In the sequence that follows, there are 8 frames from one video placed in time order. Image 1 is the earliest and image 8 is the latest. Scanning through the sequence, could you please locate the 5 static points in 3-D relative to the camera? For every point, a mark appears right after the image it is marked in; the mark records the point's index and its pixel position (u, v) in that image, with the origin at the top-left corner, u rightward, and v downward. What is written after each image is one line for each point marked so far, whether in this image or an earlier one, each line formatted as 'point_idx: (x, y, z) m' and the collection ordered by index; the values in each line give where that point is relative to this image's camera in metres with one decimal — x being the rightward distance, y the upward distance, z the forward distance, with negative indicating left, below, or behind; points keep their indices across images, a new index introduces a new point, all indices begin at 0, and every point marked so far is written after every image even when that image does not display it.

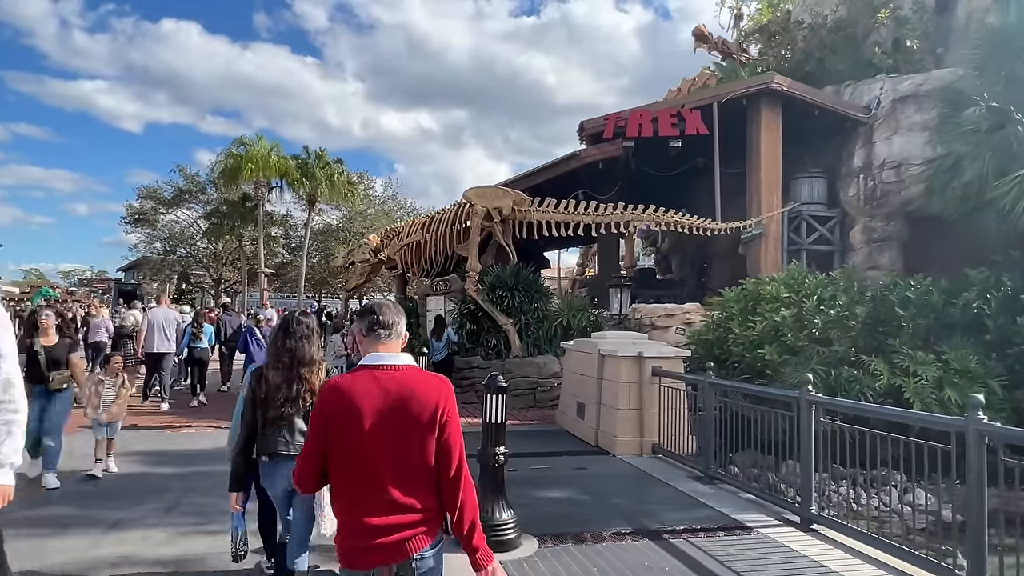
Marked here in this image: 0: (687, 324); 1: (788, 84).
0: (+3.5, -0.7, +13.4) m
1: (+5.6, +4.1, +13.5) m
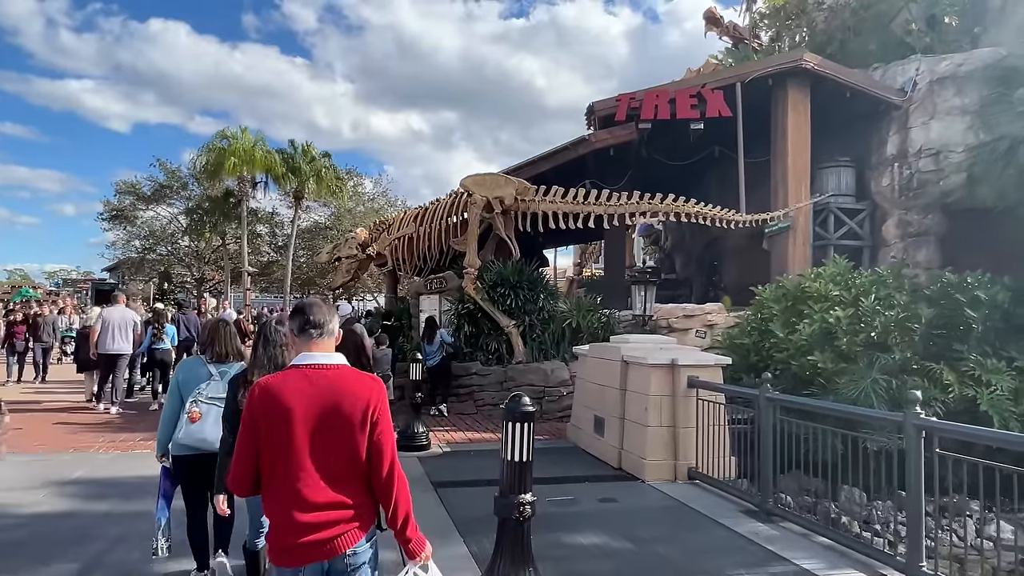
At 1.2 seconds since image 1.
0: (+3.6, -0.7, +12.1) m
1: (+5.6, +4.1, +12.3) m
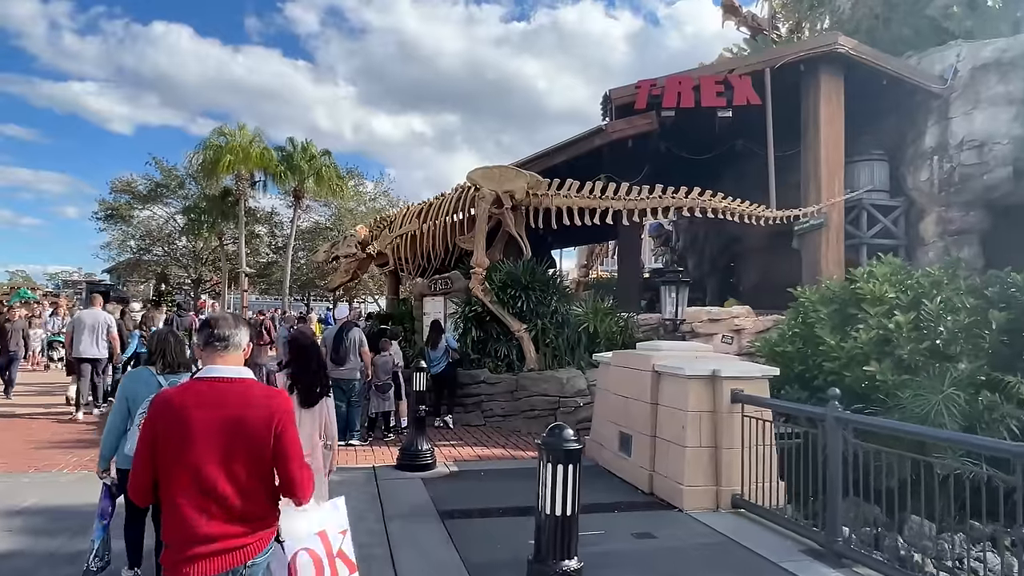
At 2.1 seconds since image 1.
0: (+3.8, -0.7, +11.2) m
1: (+5.8, +4.1, +11.4) m
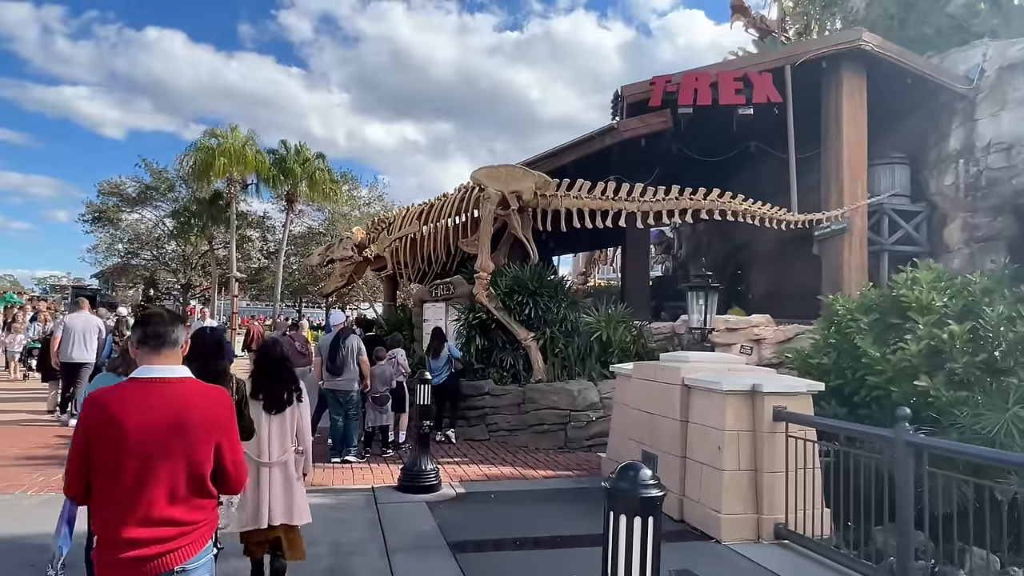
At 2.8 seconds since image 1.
0: (+3.9, -0.8, +10.6) m
1: (+6.0, +4.0, +10.9) m
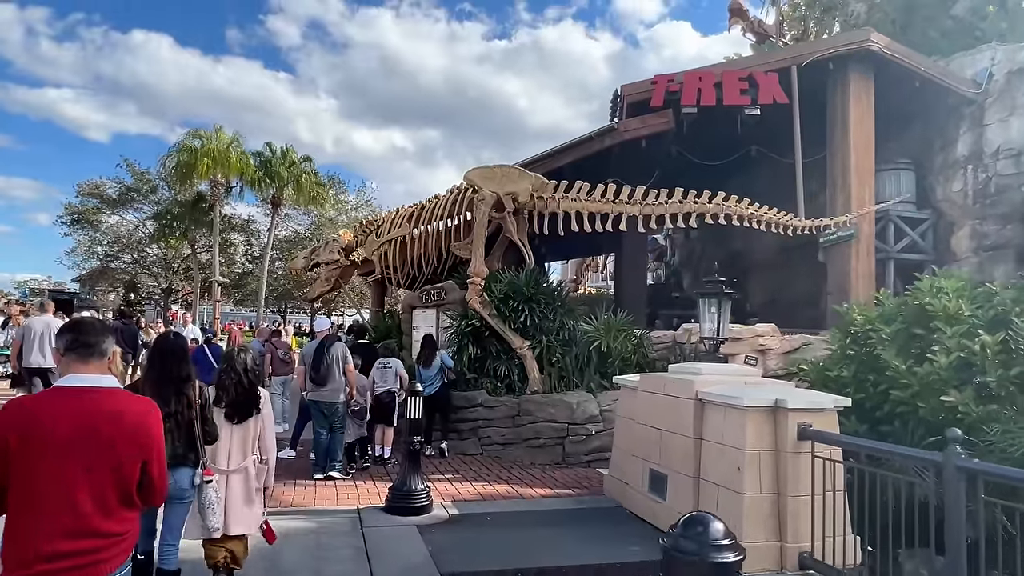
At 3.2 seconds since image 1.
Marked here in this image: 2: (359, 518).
0: (+3.8, -1.0, +10.1) m
1: (+5.9, +3.8, +10.5) m
2: (-1.5, -2.2, +6.3) m
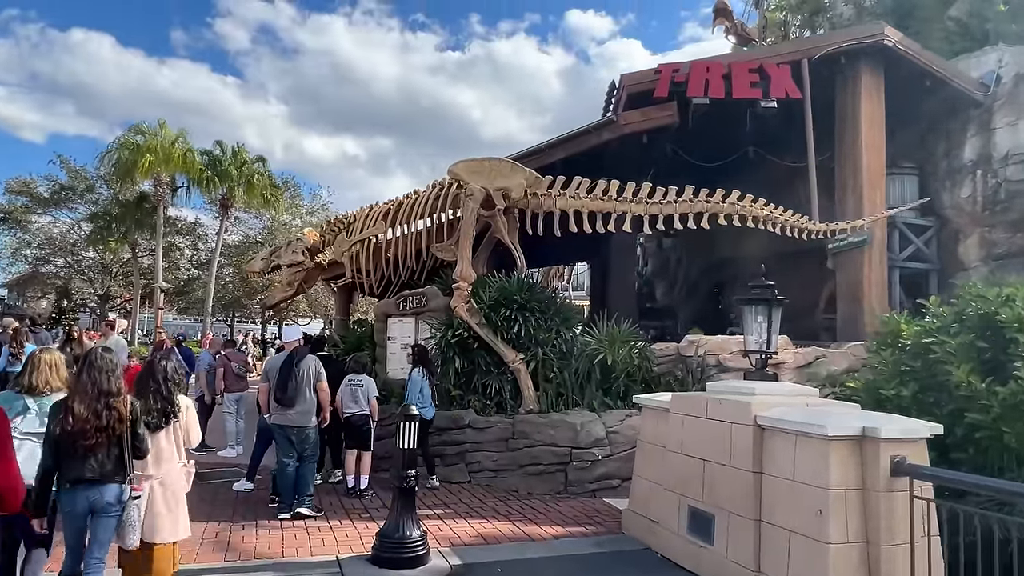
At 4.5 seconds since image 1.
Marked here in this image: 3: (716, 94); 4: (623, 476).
0: (+3.7, -1.1, +9.3) m
1: (+5.8, +3.7, +9.9) m
2: (-1.3, -2.2, +5.1) m
3: (+2.9, +2.8, +9.6) m
4: (+1.3, -2.2, +8.0) m
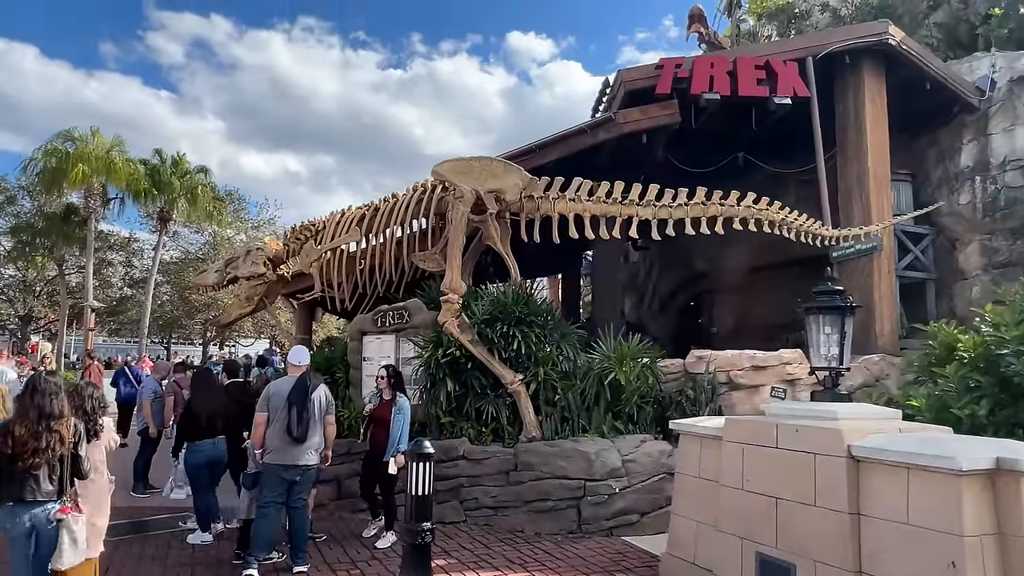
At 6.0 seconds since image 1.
0: (+3.6, -1.2, +8.6) m
1: (+5.6, +3.6, +9.5) m
2: (-1.0, -2.2, +4.0) m
3: (+2.8, +2.6, +9.0) m
4: (+1.4, -2.4, +7.1) m
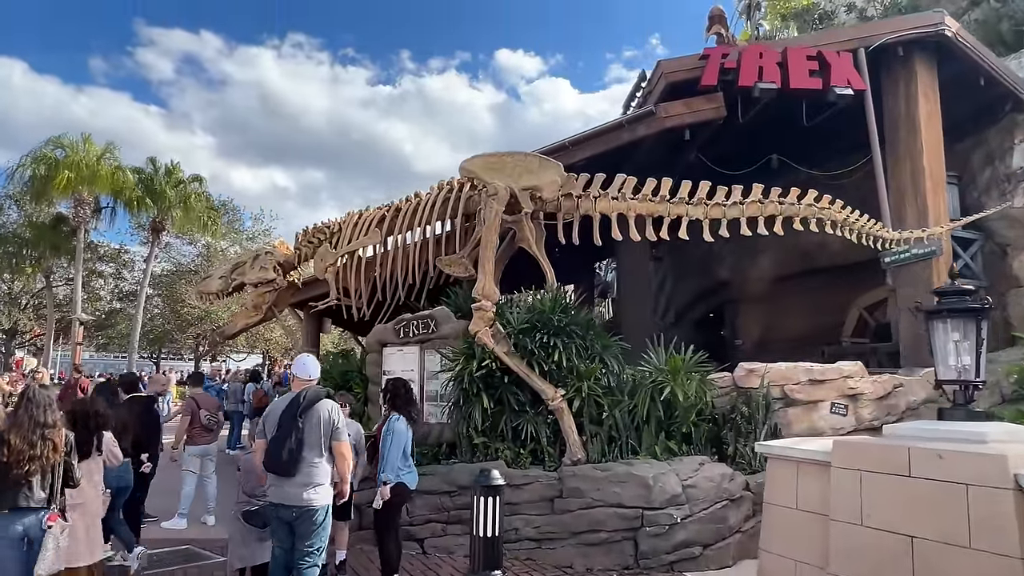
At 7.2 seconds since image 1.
0: (+4.0, -1.3, +7.9) m
1: (+6.0, +3.5, +8.9) m
2: (-0.5, -2.2, +3.2) m
3: (+3.2, +2.5, +8.3) m
4: (+1.8, -2.4, +6.3) m
